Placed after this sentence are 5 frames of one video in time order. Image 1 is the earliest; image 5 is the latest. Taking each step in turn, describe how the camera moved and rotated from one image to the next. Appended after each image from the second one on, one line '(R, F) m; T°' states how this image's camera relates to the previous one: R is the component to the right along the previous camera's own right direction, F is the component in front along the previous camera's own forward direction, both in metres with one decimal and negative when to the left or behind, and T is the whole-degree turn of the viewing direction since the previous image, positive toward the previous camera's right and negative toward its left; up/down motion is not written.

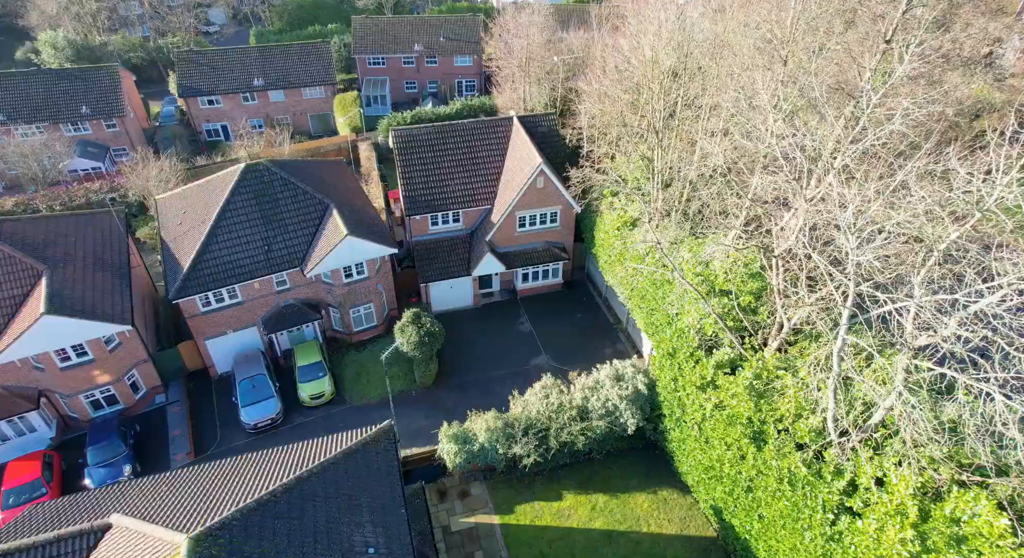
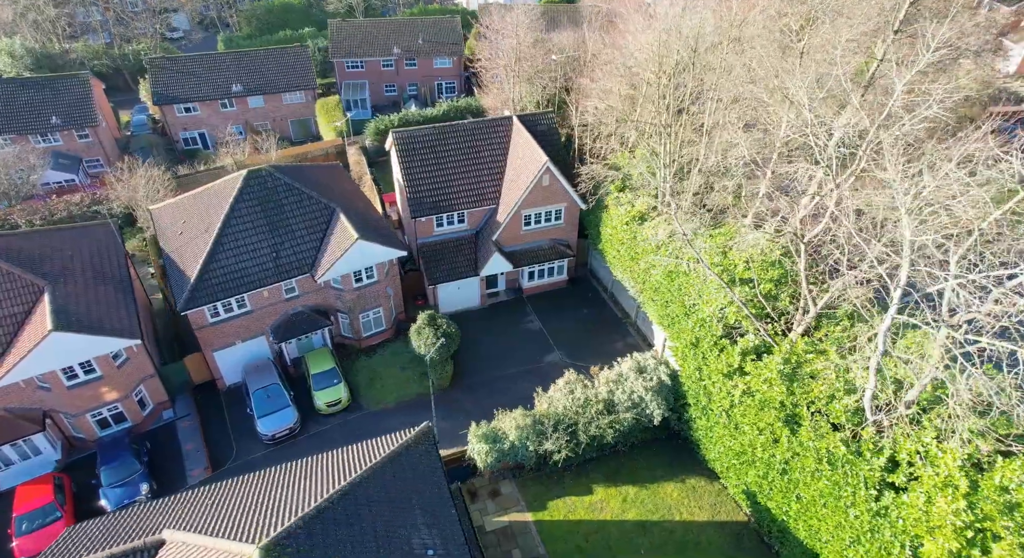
(-2.2, 0.0) m; +3°
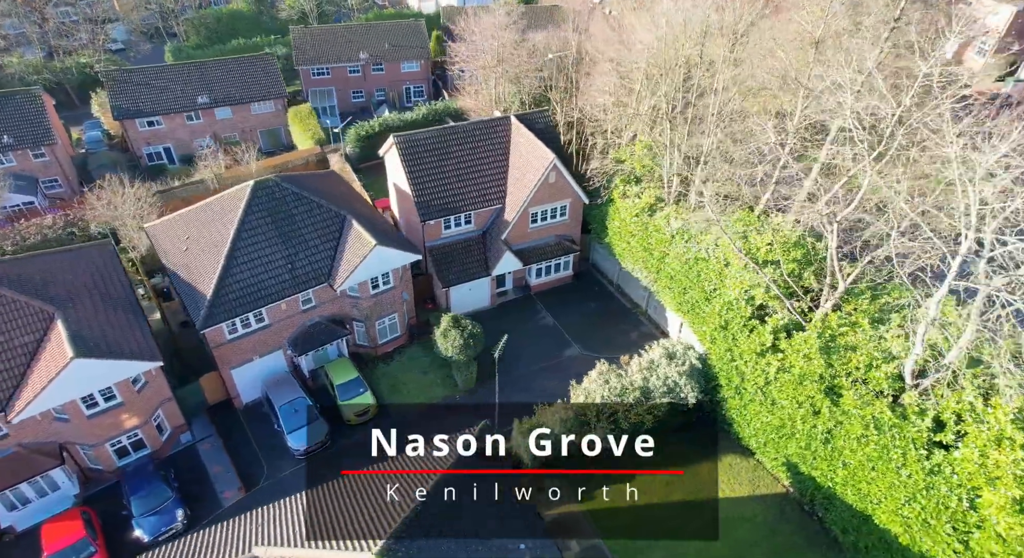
(-3.3, -0.1) m; +4°
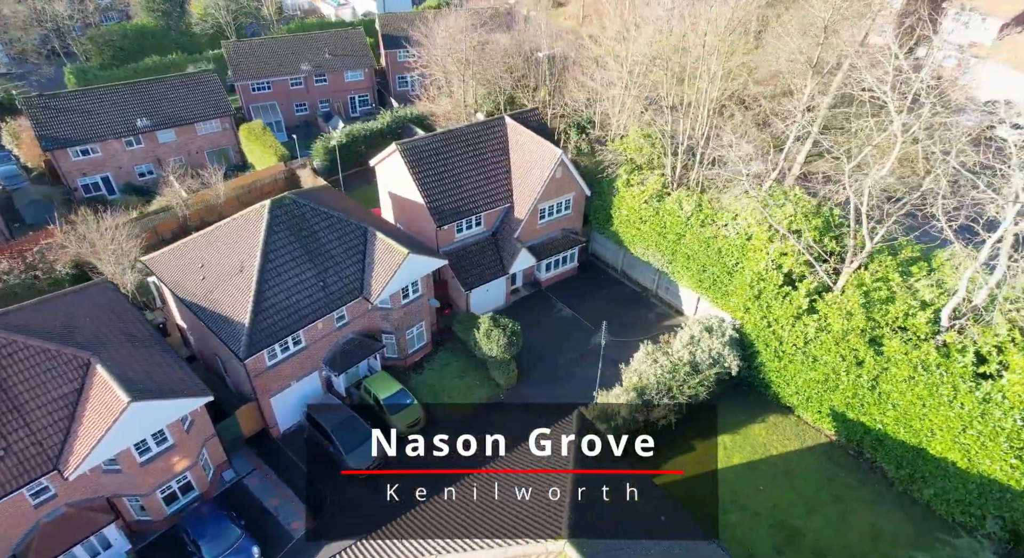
(-5.5, -0.2) m; +7°
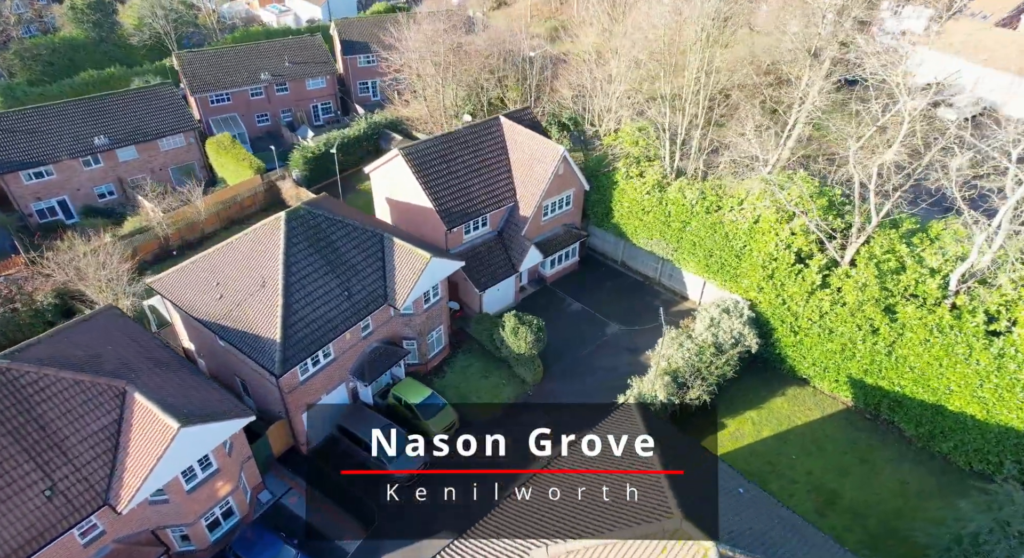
(-3.7, -0.2) m; +5°
